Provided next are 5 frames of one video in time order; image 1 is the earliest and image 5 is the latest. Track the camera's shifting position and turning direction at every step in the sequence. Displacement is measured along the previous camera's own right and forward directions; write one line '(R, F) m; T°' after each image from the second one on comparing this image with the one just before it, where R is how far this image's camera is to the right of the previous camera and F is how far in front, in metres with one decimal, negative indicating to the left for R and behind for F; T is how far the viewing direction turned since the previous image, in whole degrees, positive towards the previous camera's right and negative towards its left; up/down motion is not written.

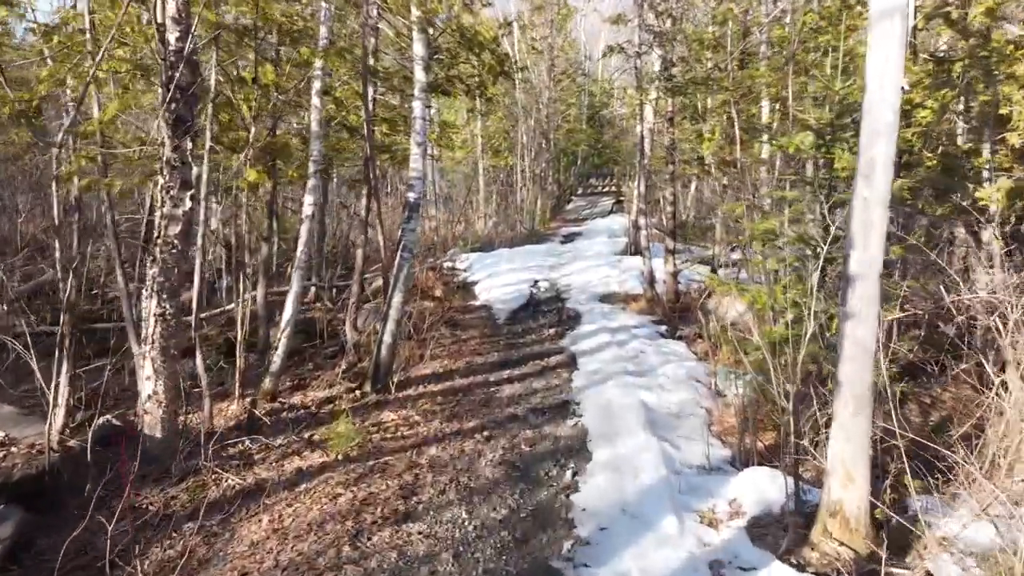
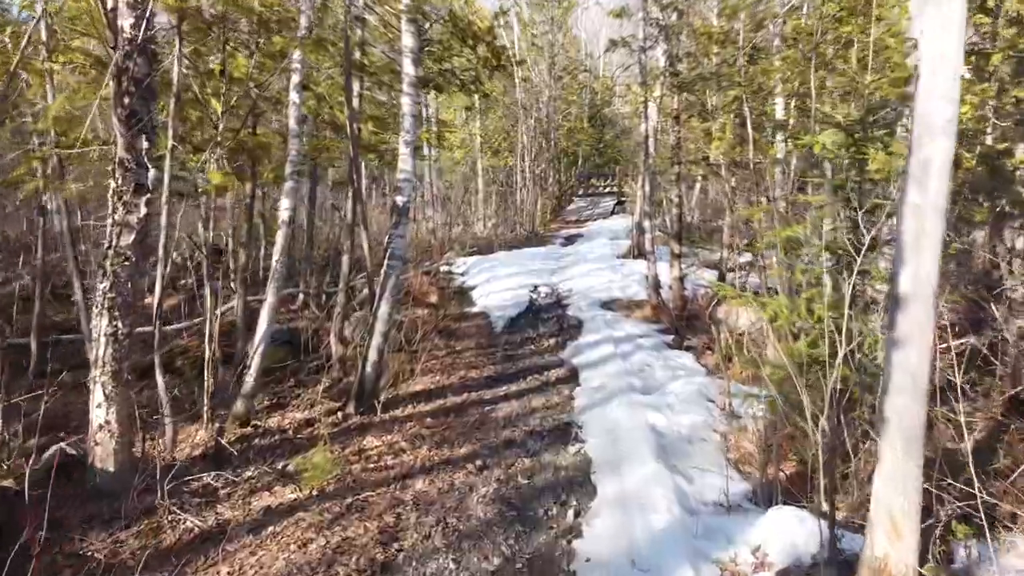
(0.0, +0.5) m; 0°
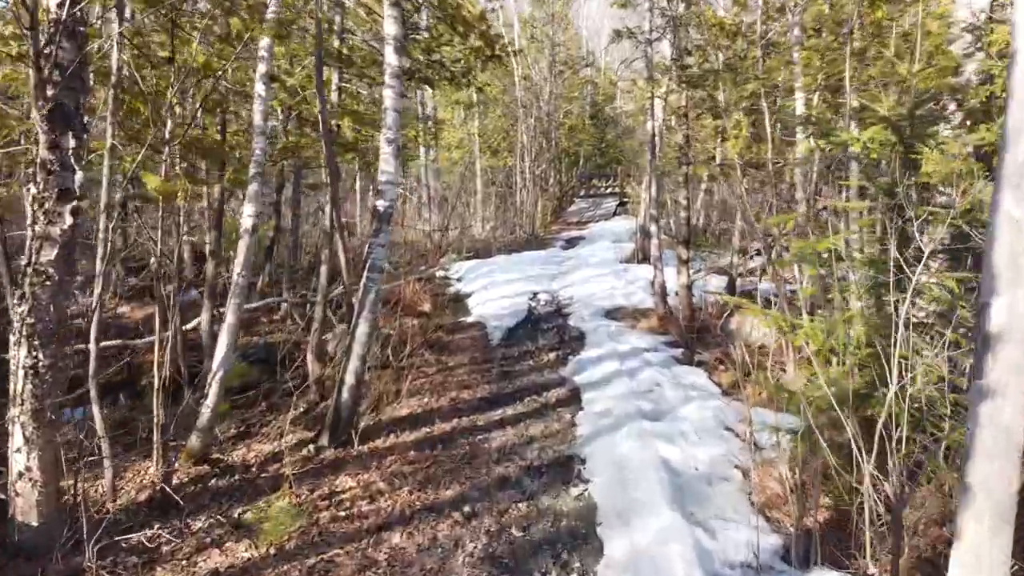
(0.0, +0.7) m; 0°
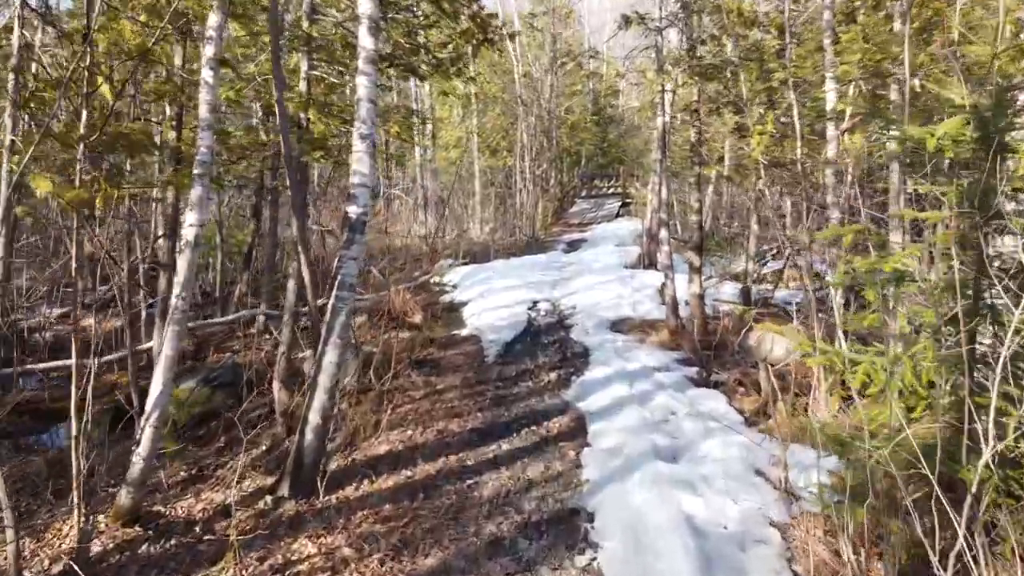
(0.0, +0.8) m; 0°
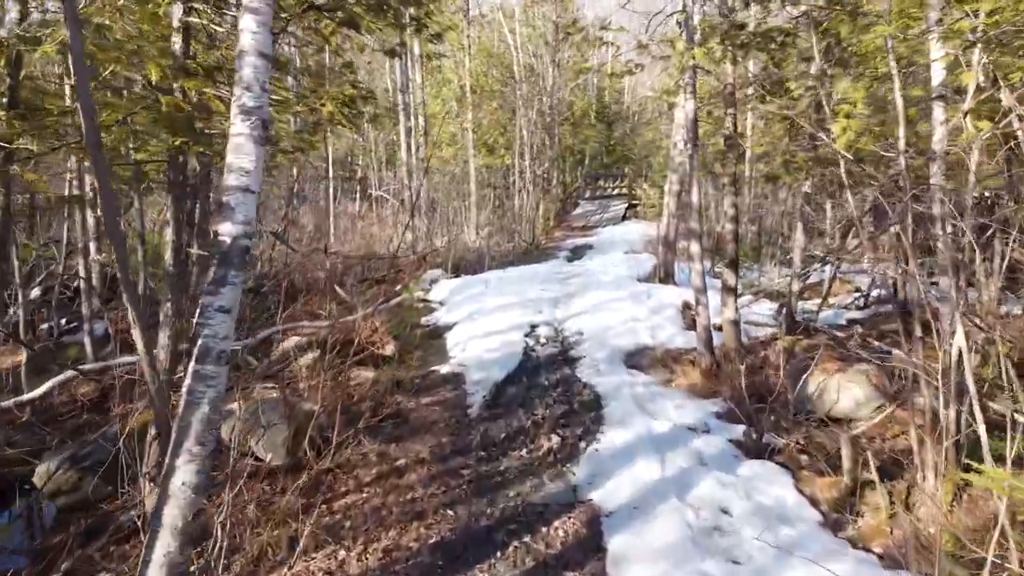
(+0.1, +1.8) m; 0°
